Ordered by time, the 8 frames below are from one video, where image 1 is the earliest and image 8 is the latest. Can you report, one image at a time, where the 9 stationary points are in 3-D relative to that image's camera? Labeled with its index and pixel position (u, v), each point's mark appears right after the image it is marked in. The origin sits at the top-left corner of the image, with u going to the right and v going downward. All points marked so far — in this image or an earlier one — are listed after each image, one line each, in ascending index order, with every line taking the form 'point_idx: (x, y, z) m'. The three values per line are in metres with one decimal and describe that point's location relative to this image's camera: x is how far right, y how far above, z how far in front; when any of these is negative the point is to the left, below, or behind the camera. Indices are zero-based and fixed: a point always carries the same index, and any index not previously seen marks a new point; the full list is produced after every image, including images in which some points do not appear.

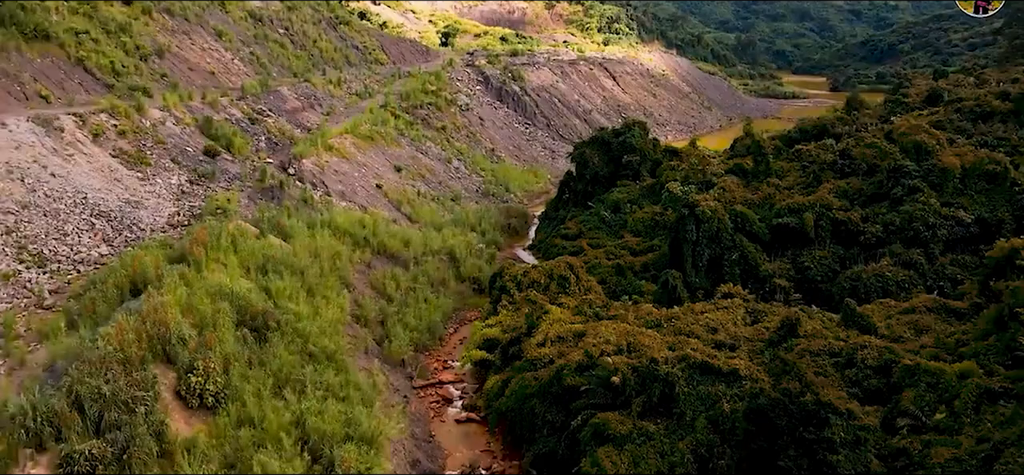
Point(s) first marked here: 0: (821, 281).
0: (+8.7, -1.2, +20.0) m
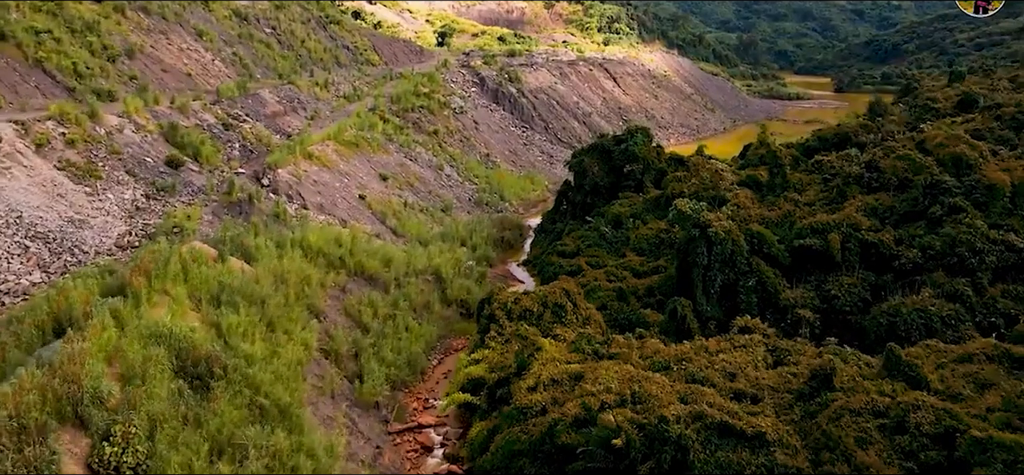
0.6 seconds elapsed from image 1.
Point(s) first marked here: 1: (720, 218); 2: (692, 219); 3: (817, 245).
0: (+8.4, -1.9, +17.7) m
1: (+5.9, +0.5, +20.0) m
2: (+5.0, +0.5, +20.6) m
3: (+8.1, -0.2, +19.0) m
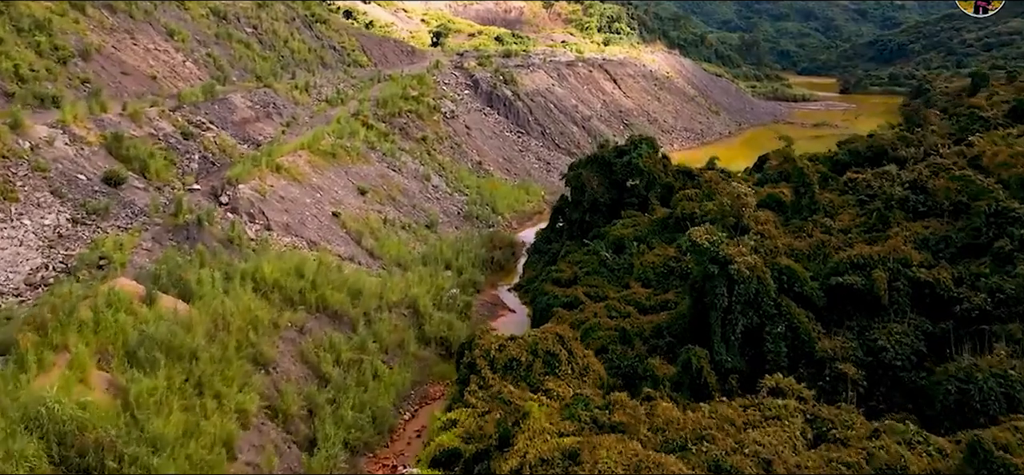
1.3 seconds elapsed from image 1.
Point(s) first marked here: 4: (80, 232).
0: (+8.0, -2.7, +14.6) m
1: (+5.5, -0.4, +17.0) m
2: (+4.6, -0.3, +17.5) m
3: (+7.7, -1.0, +16.0) m
4: (-11.5, +0.2, +19.0) m
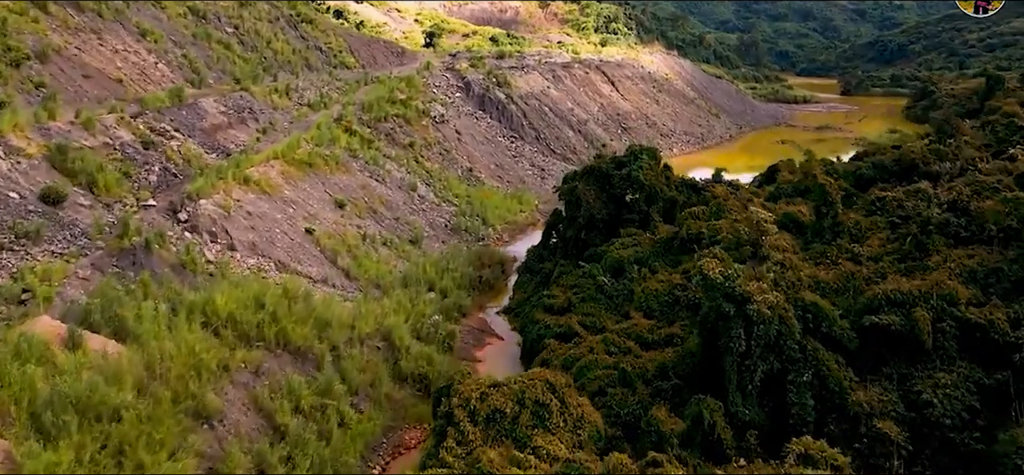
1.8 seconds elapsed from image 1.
0: (+7.7, -3.3, +12.4) m
1: (+5.1, -1.0, +14.7) m
2: (+4.3, -1.0, +15.3) m
3: (+7.4, -1.7, +13.7) m
4: (-11.8, -0.5, +16.7) m
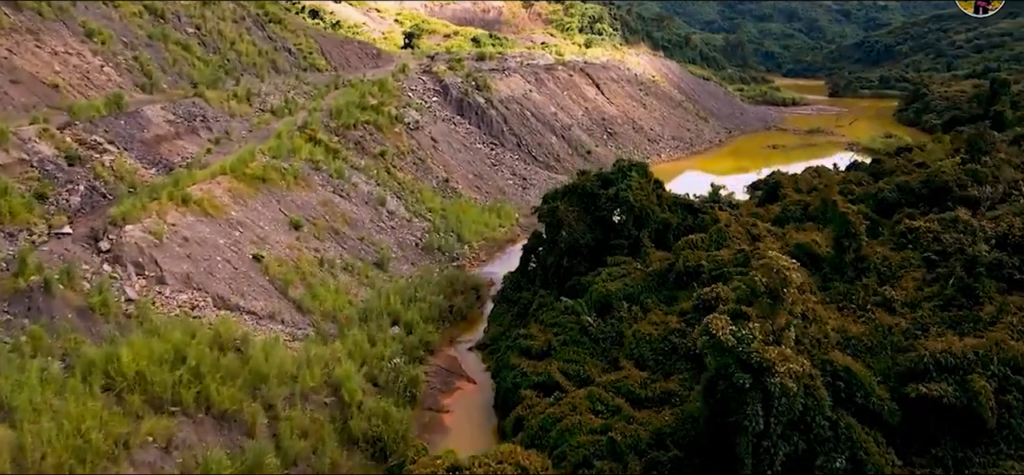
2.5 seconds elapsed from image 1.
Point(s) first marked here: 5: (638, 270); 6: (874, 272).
0: (+7.1, -4.1, +9.8) m
1: (+4.5, -1.8, +12.1) m
2: (+3.7, -1.8, +12.6) m
3: (+6.8, -2.5, +11.1) m
4: (-12.5, -1.4, +13.7) m
5: (+3.4, -0.8, +19.2) m
6: (+8.2, -0.7, +16.4) m
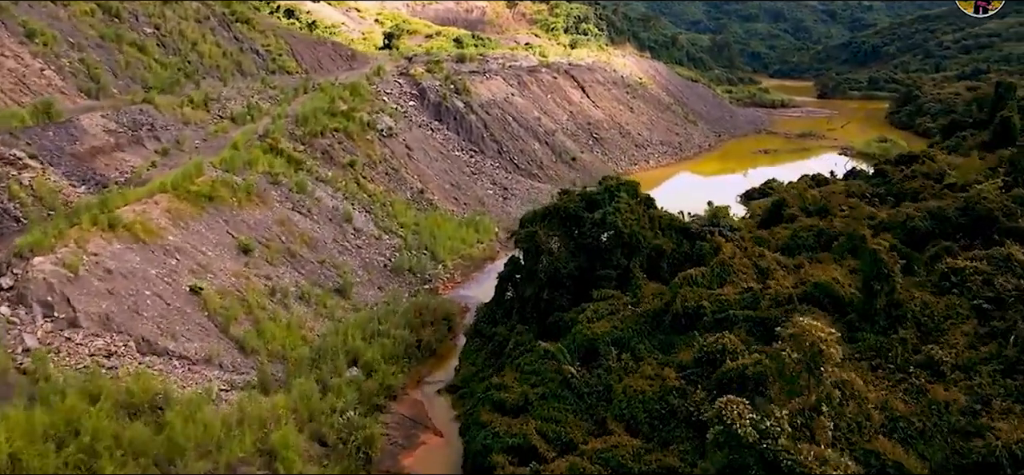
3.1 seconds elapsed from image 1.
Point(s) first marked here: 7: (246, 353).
0: (+6.6, -4.9, +7.3) m
1: (+4.0, -2.5, +9.6) m
2: (+3.1, -2.5, +10.1) m
3: (+6.2, -3.2, +8.6) m
4: (-13.0, -2.2, +10.9) m
5: (+2.7, -1.6, +16.7) m
6: (+7.6, -1.4, +14.0) m
7: (-7.0, -3.0, +18.9) m
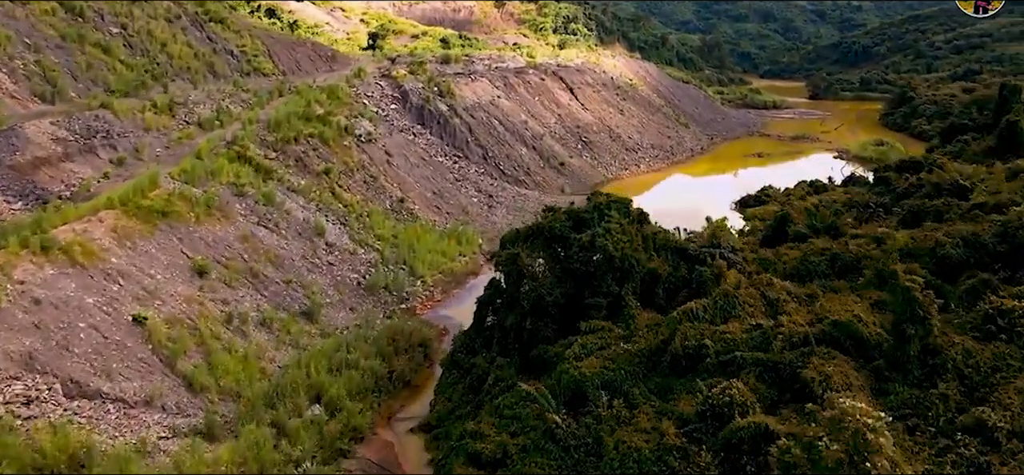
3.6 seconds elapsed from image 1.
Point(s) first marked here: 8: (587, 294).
0: (+6.3, -5.4, +5.5) m
1: (+3.6, -3.1, +7.7) m
2: (+2.8, -3.1, +8.2) m
3: (+5.9, -3.8, +6.8) m
4: (-13.4, -2.8, +8.8) m
5: (+2.3, -2.2, +14.8) m
6: (+7.2, -2.0, +12.2) m
7: (-7.5, -3.6, +16.9) m
8: (+1.8, -1.3, +17.1) m
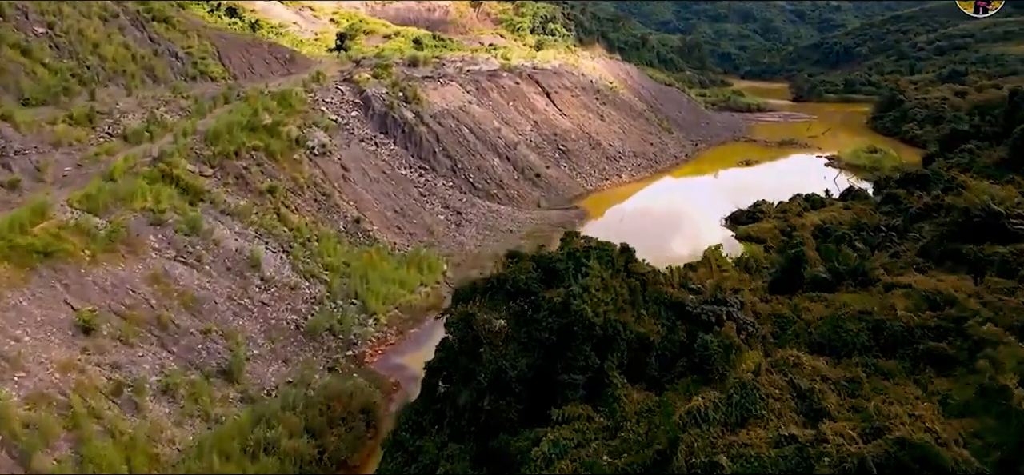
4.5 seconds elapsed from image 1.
0: (+5.8, -6.4, +2.1) m
1: (+3.0, -4.1, +4.2) m
2: (+2.1, -4.1, +4.7) m
3: (+5.3, -4.8, +3.4) m
4: (-14.1, -4.0, +4.8) m
5: (+1.4, -3.2, +11.3) m
6: (+6.4, -3.0, +8.7) m
7: (-8.3, -4.7, +13.1) m
8: (+0.9, -2.4, +13.5) m
